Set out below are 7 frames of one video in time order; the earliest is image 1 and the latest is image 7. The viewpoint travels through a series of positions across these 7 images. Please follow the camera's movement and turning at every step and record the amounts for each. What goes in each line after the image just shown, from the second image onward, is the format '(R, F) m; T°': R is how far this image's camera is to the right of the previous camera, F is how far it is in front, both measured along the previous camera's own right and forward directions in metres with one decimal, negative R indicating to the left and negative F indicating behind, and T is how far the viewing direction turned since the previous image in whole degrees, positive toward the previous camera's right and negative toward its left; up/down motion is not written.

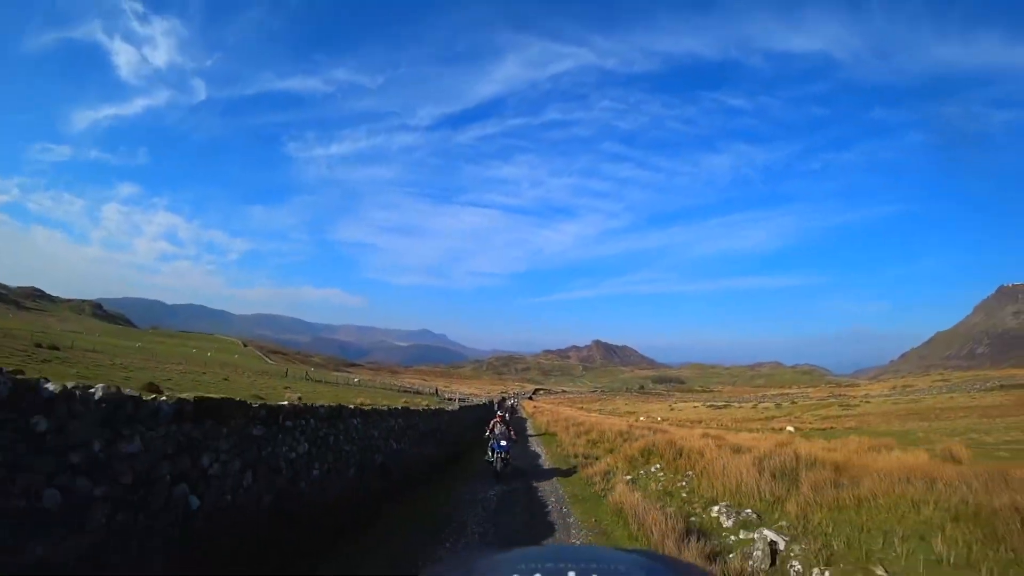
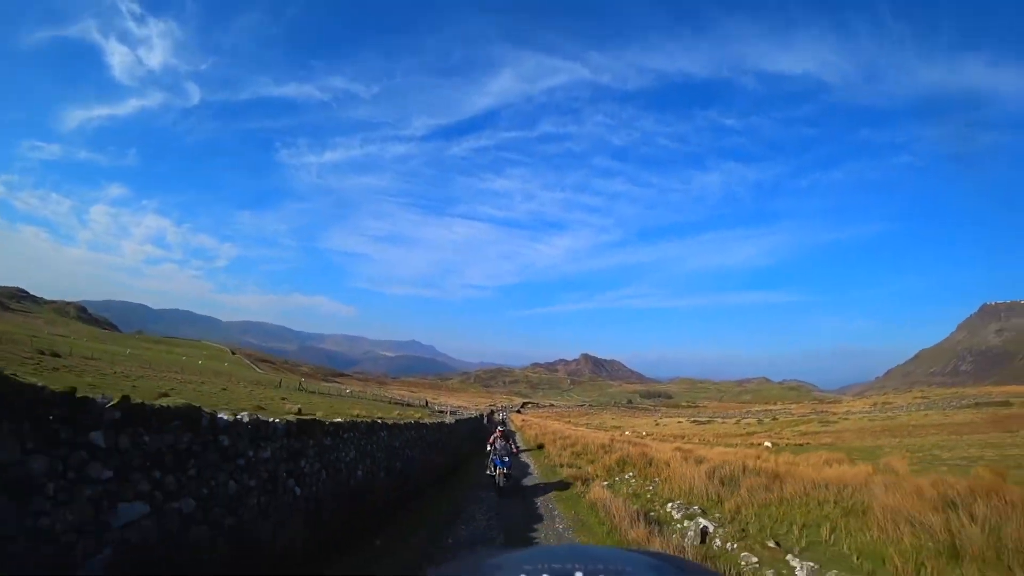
(-0.2, -2.4) m; +1°
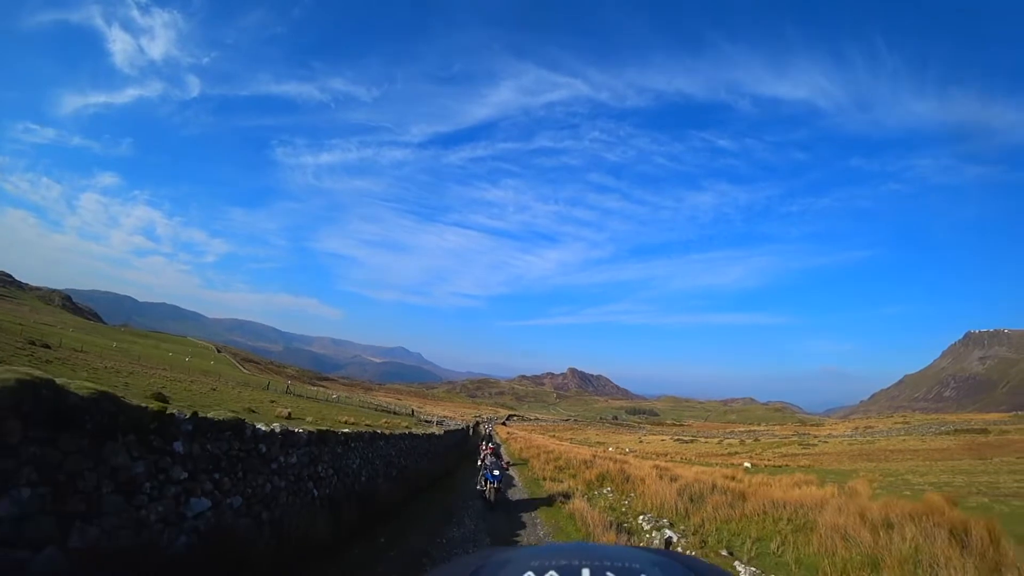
(-0.1, -1.2) m; +1°
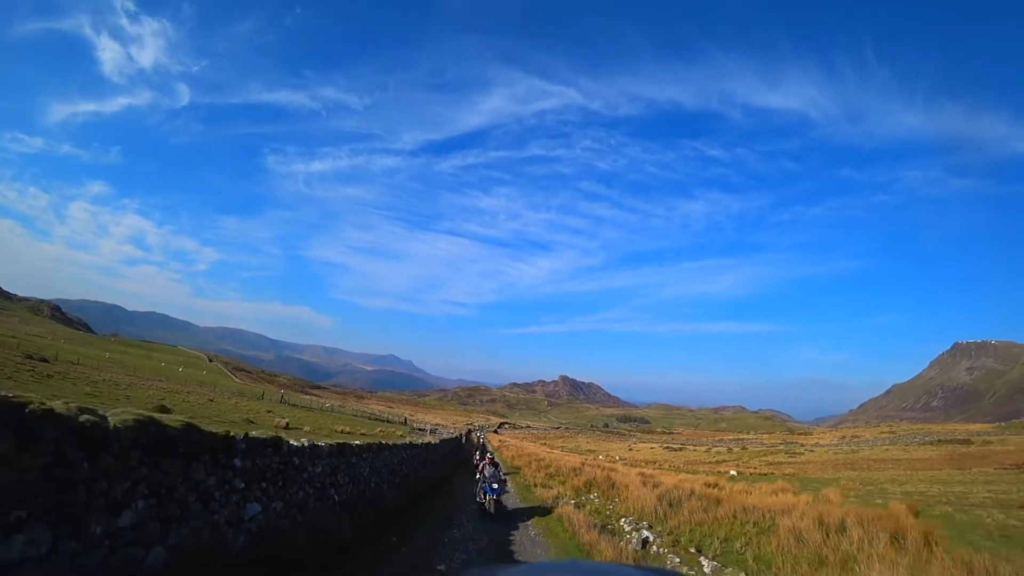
(-0.1, -1.3) m; +1°
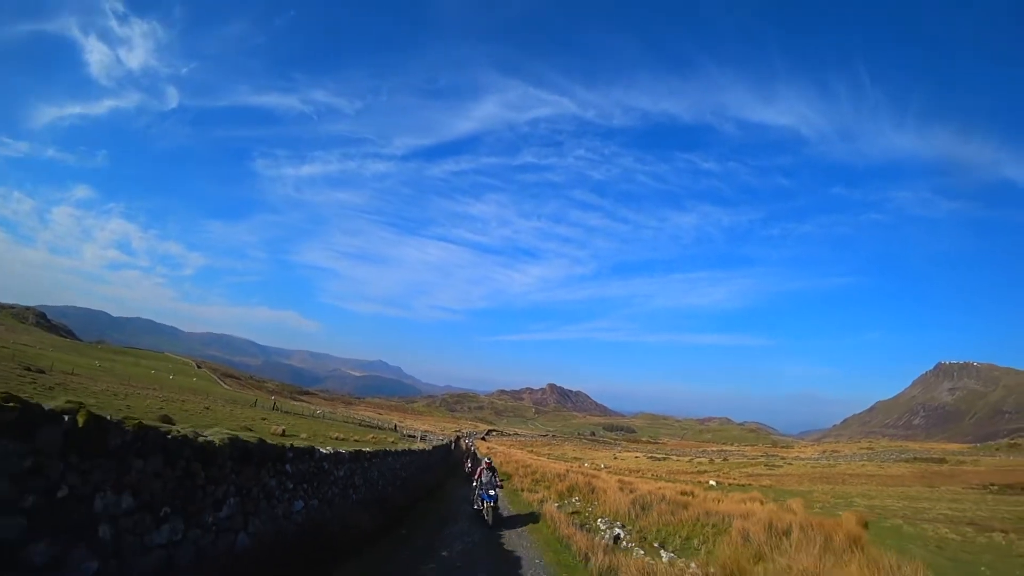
(-0.1, -1.8) m; +1°
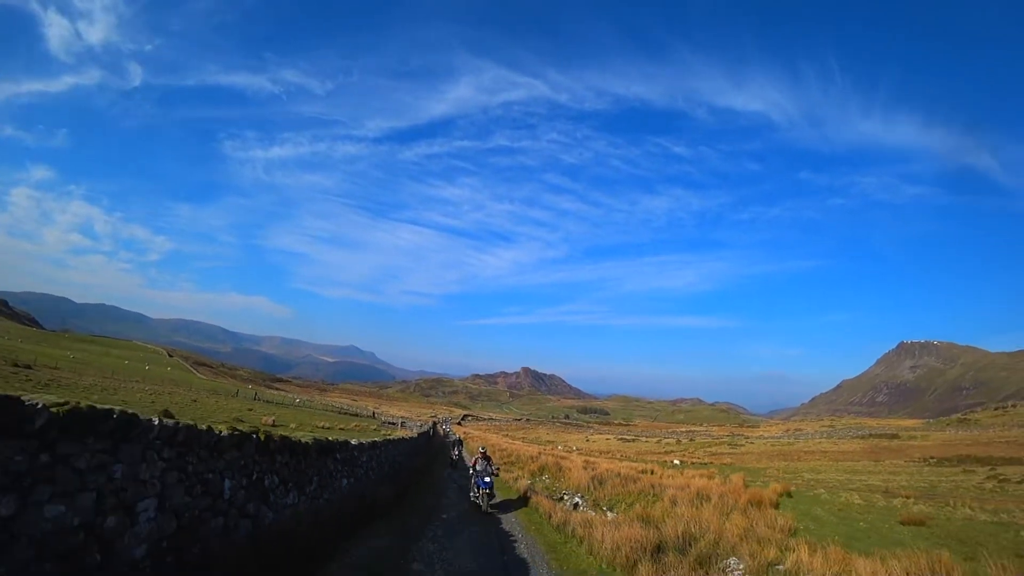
(-0.2, -3.1) m; +3°
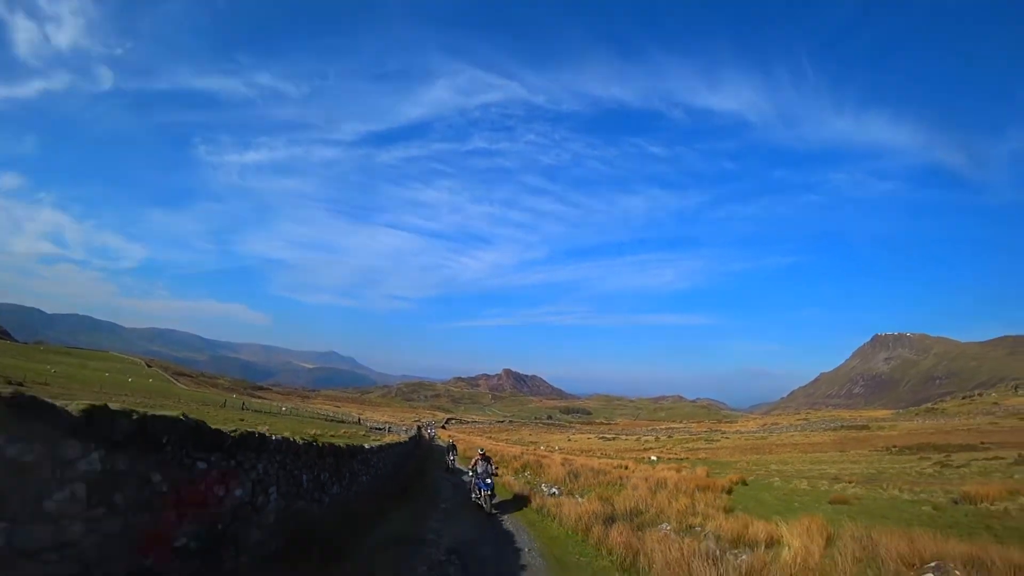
(-0.1, -2.7) m; +2°
